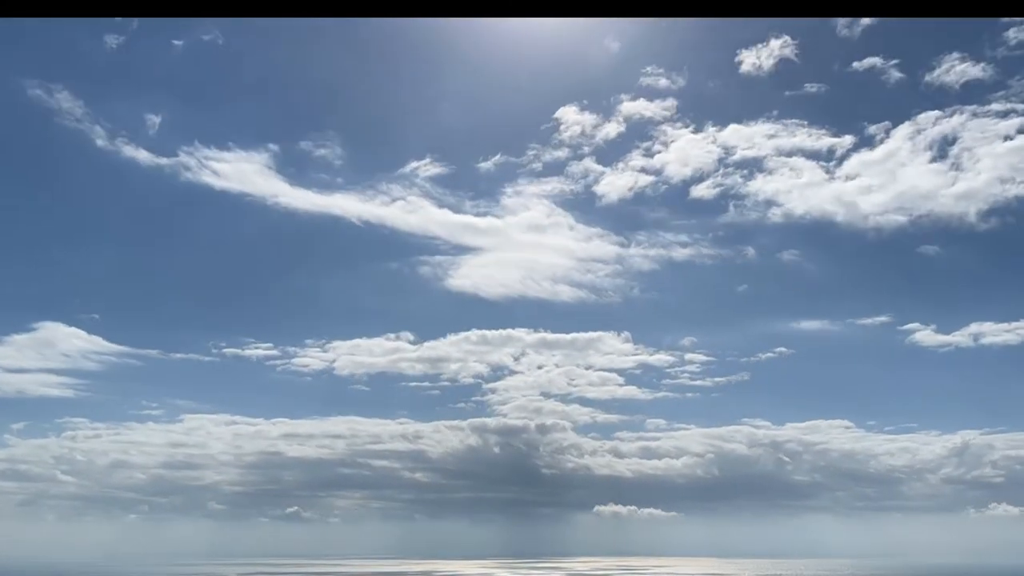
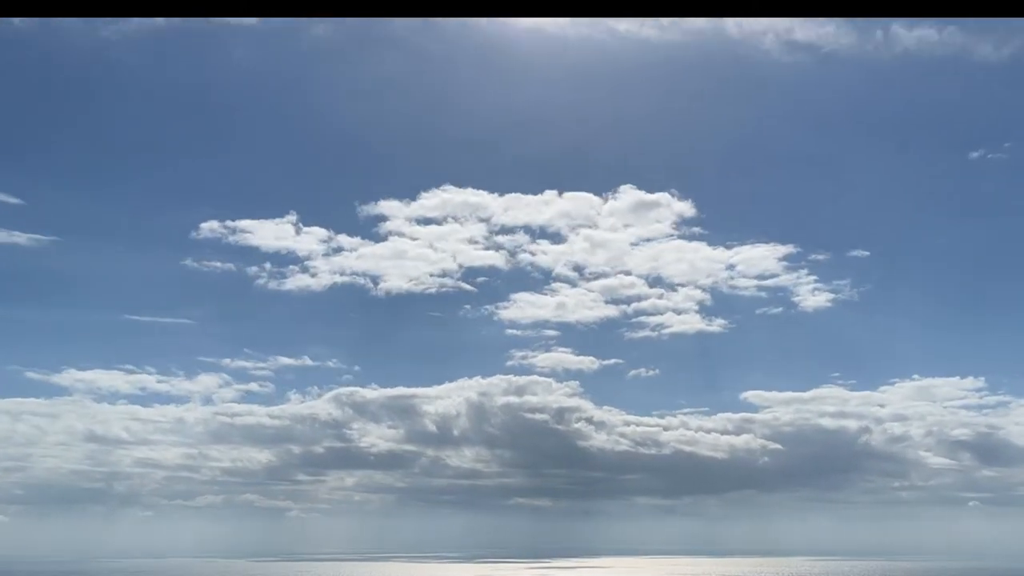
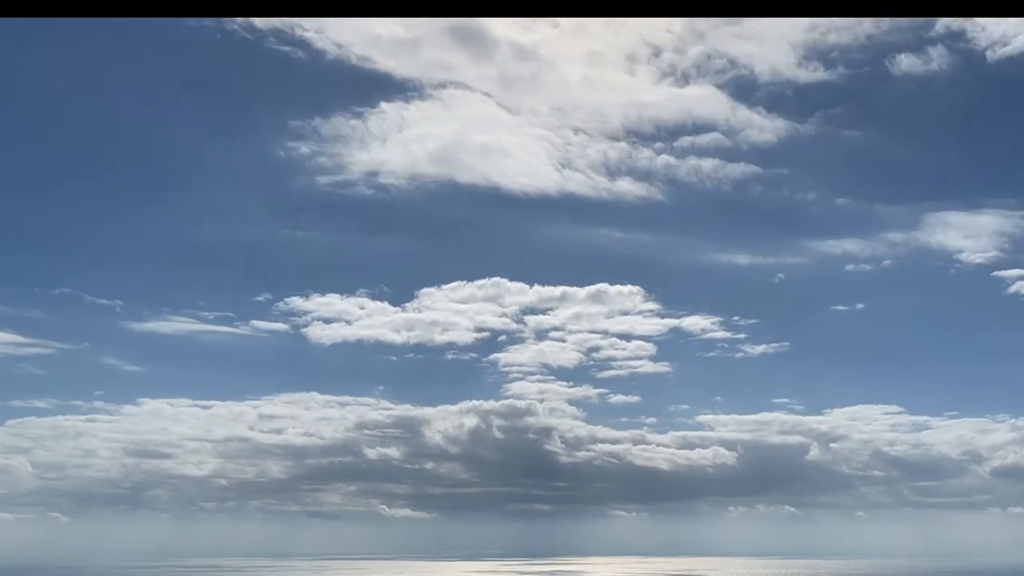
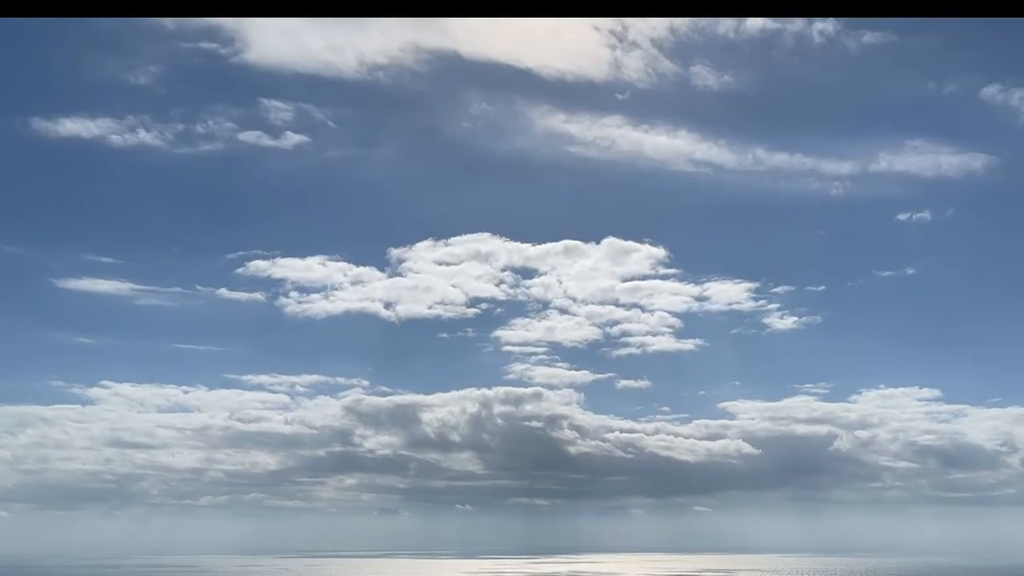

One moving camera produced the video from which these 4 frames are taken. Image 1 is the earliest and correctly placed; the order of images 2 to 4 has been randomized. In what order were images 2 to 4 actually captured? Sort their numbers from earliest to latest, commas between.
3, 4, 2
